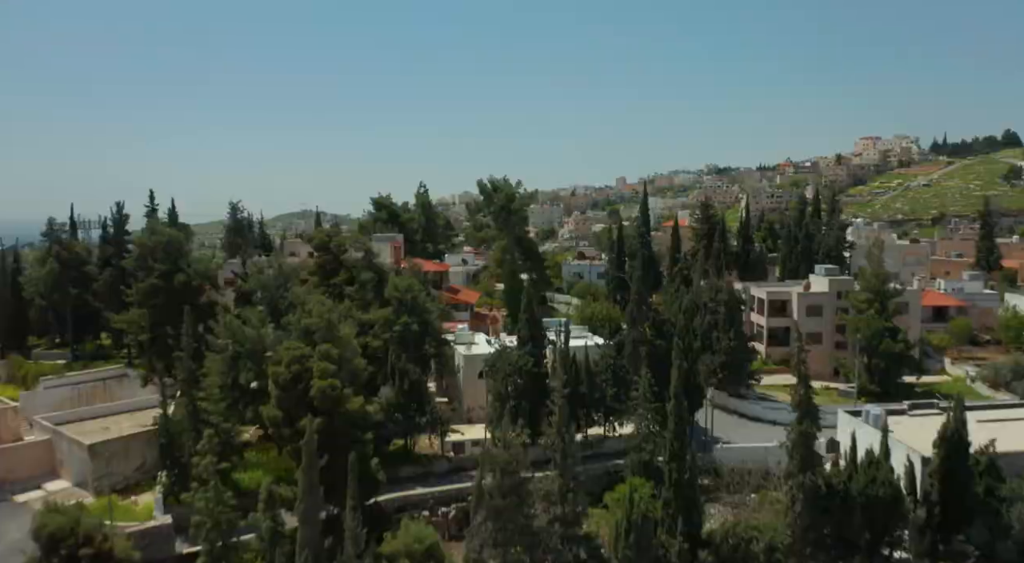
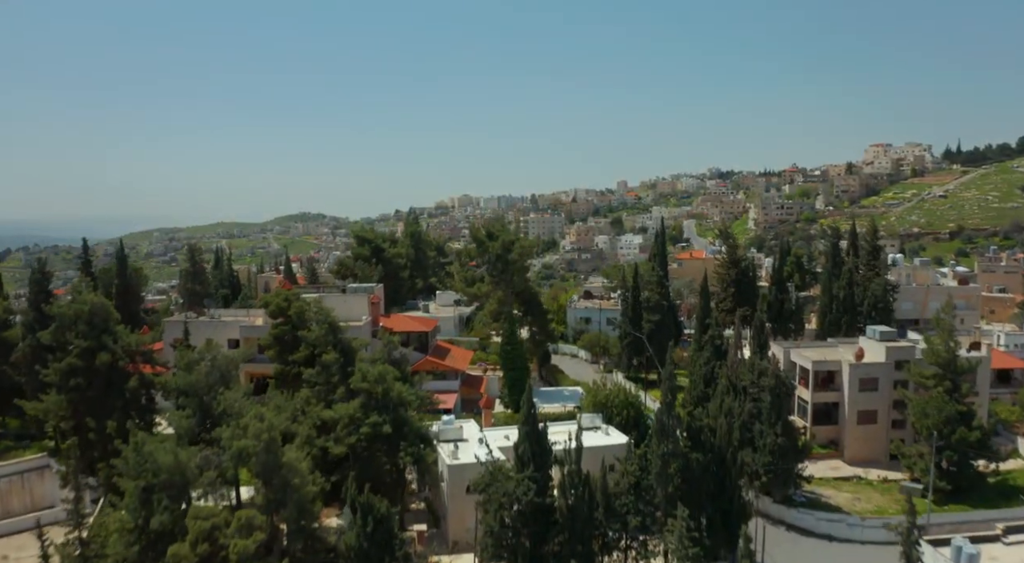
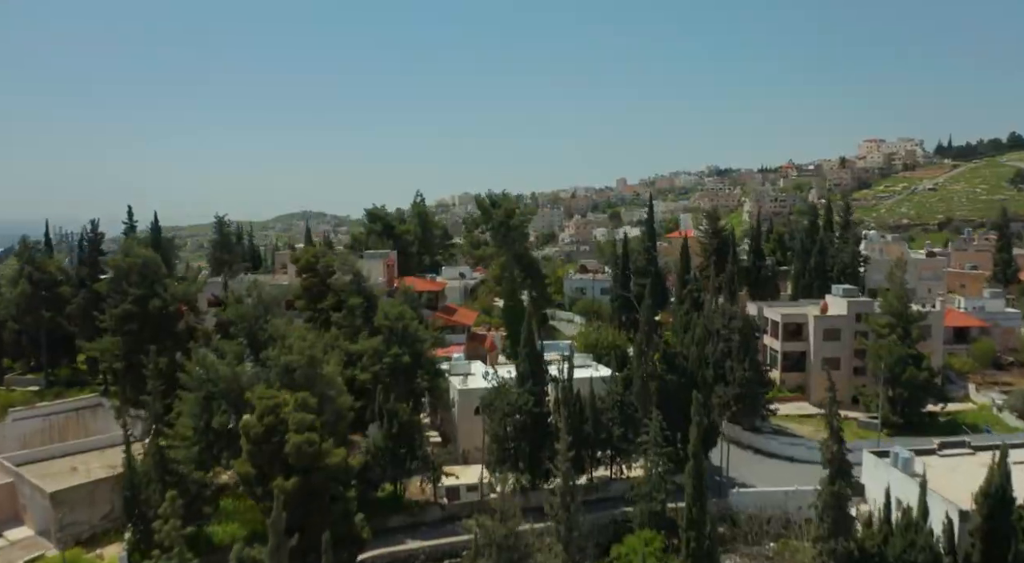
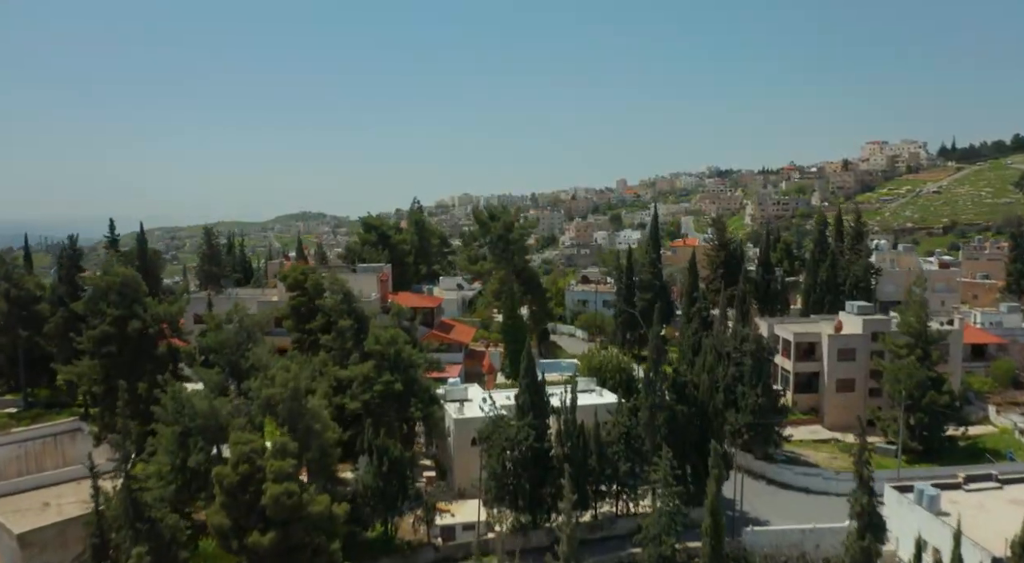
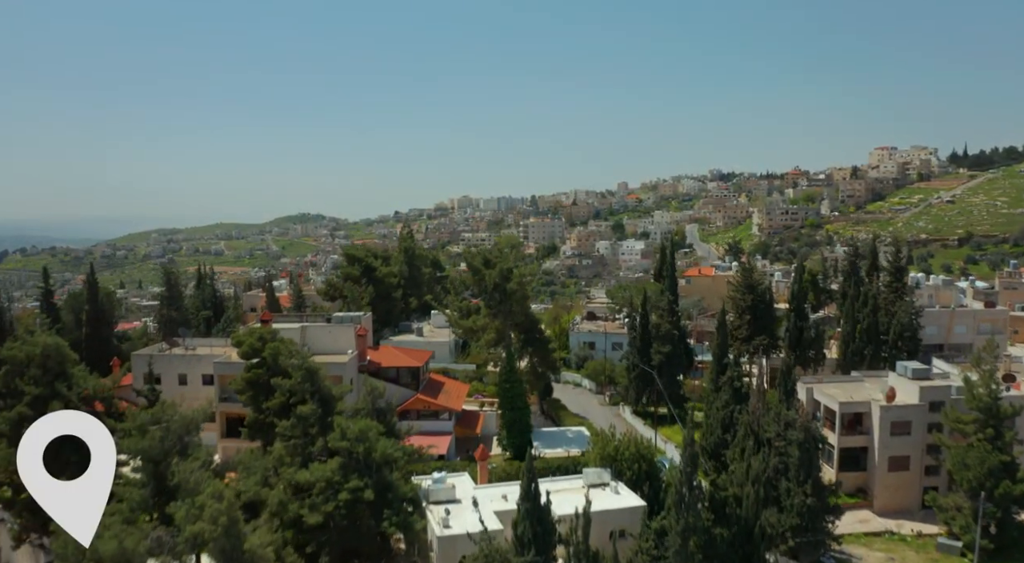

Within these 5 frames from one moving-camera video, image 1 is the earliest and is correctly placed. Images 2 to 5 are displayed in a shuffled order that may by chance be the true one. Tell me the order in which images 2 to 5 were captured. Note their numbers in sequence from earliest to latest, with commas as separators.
3, 4, 2, 5
